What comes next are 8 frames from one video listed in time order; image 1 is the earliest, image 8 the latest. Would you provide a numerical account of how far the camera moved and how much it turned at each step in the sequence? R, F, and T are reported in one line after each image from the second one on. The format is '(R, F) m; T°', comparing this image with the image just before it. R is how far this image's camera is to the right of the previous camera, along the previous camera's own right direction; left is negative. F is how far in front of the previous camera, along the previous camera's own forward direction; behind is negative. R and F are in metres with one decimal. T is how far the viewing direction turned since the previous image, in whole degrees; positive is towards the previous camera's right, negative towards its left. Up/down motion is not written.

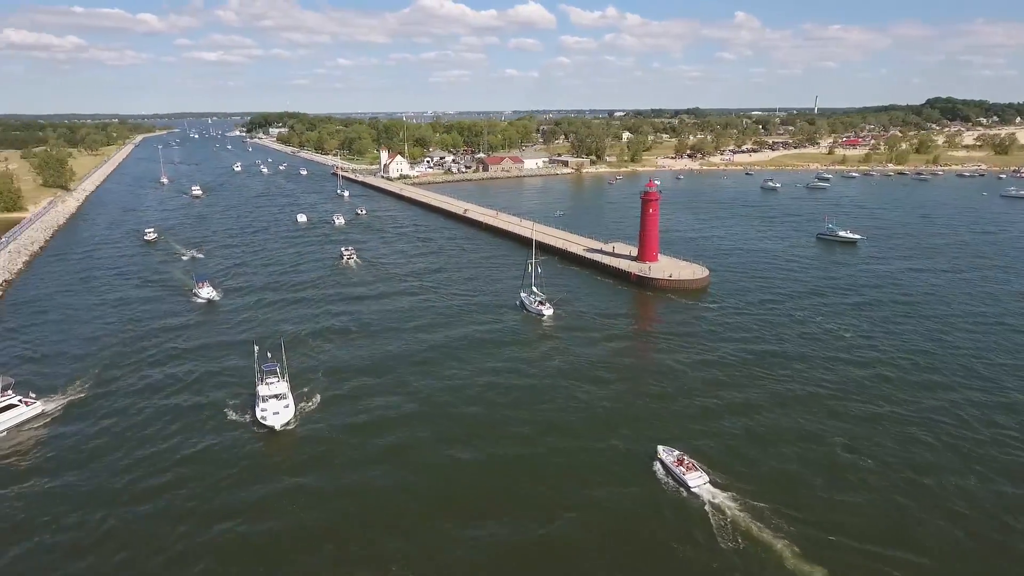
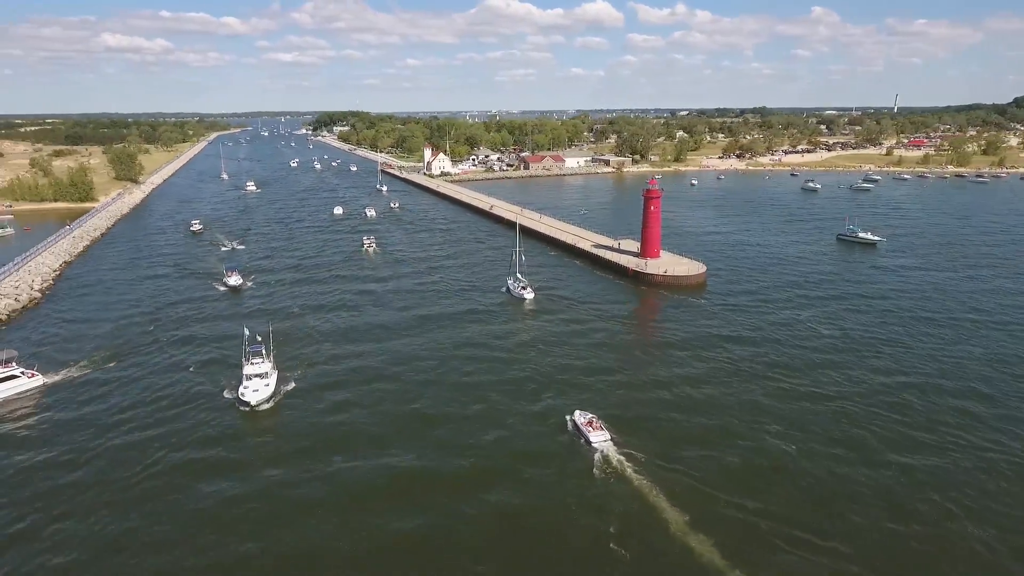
(+3.2, -1.6) m; -5°
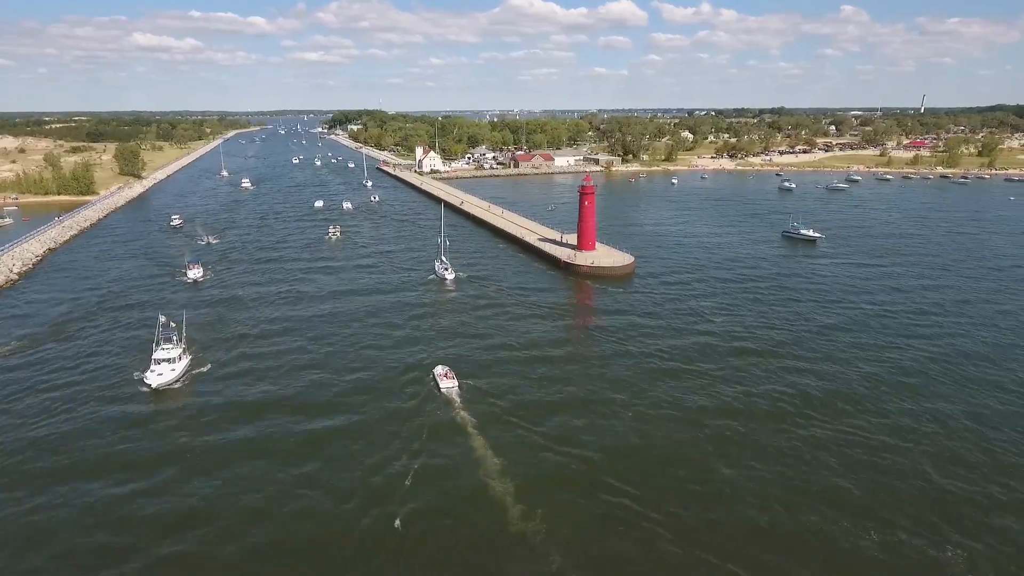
(+4.6, -2.5) m; -2°
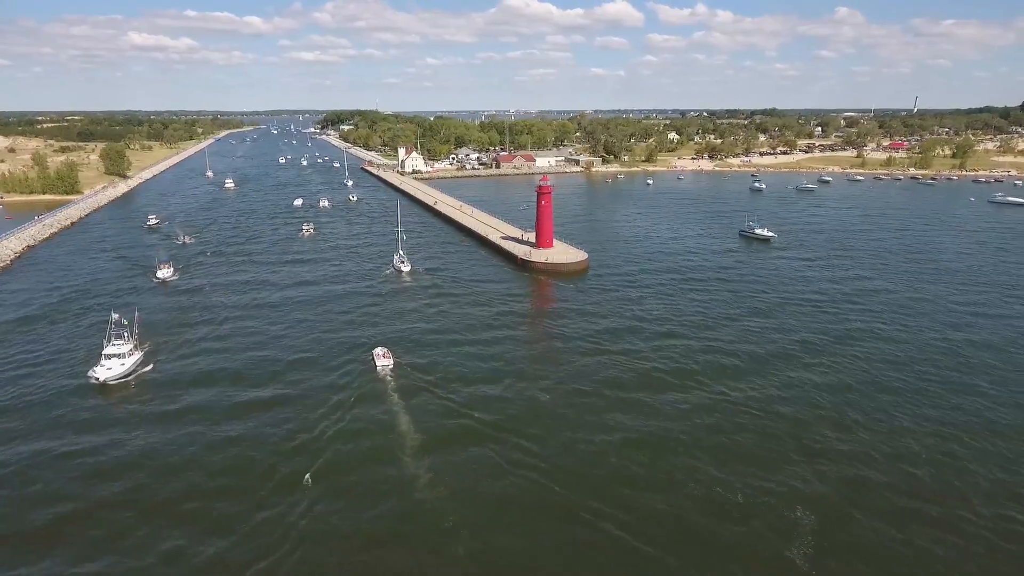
(+2.2, -1.7) m; 0°
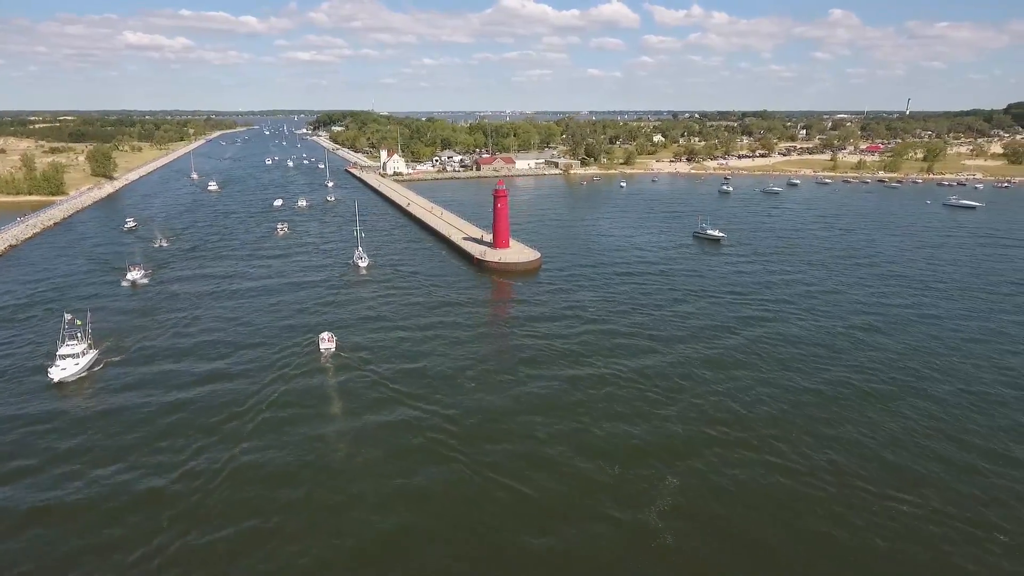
(+2.5, -2.3) m; 0°
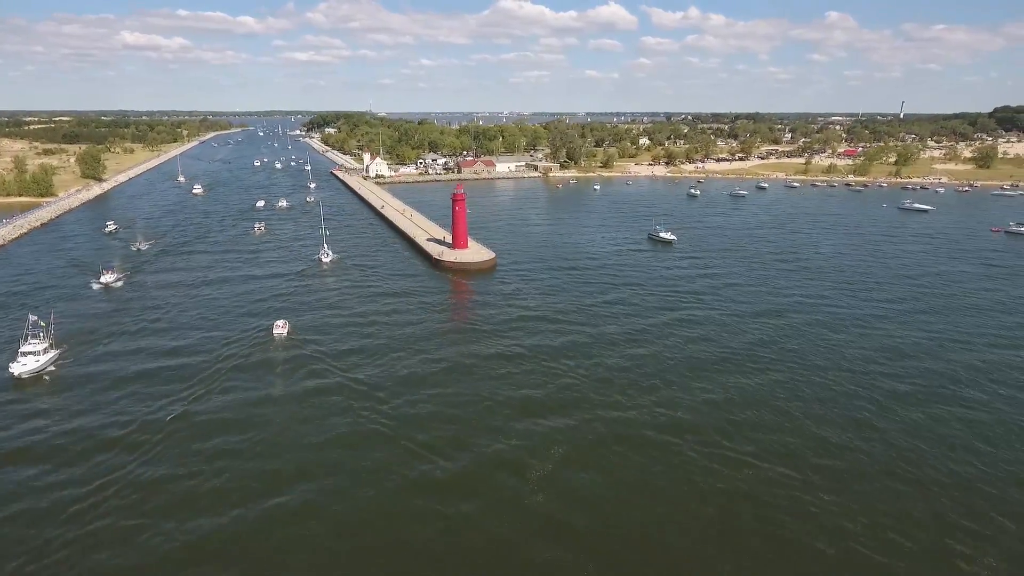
(+2.8, -2.7) m; 0°
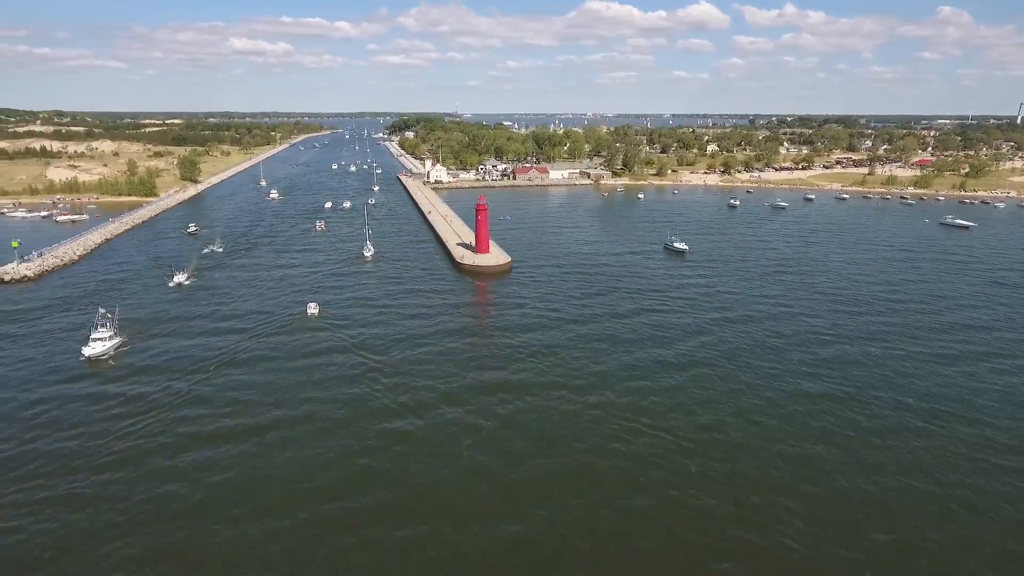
(+5.0, -4.8) m; -7°
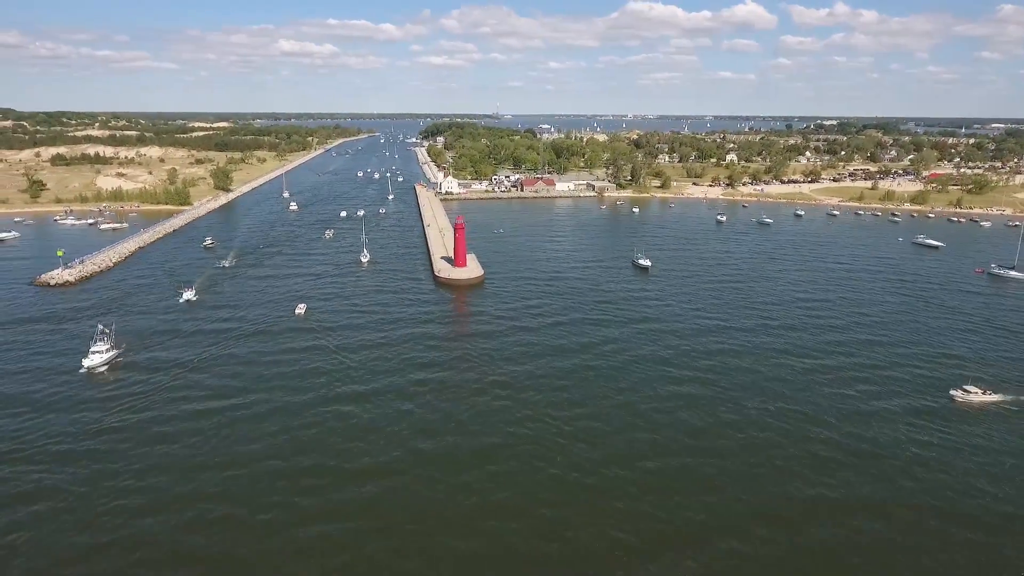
(+5.6, -5.7) m; -3°
